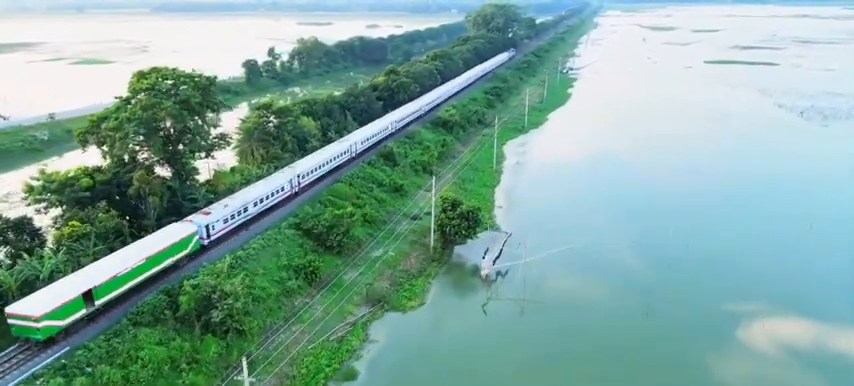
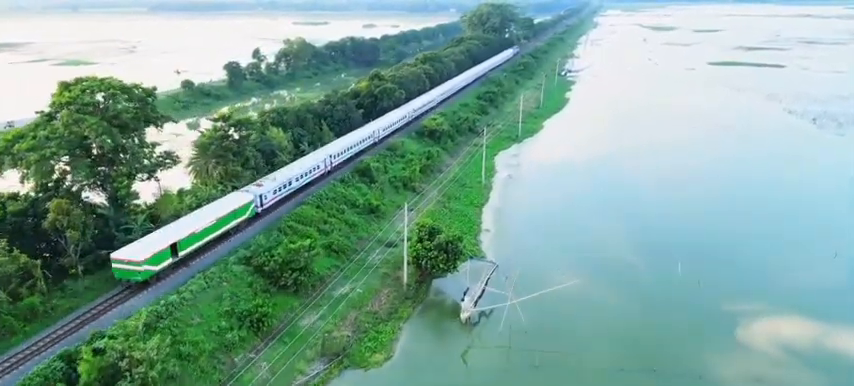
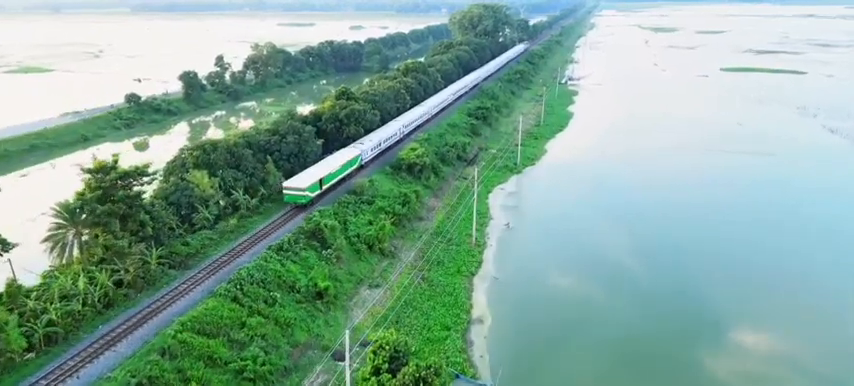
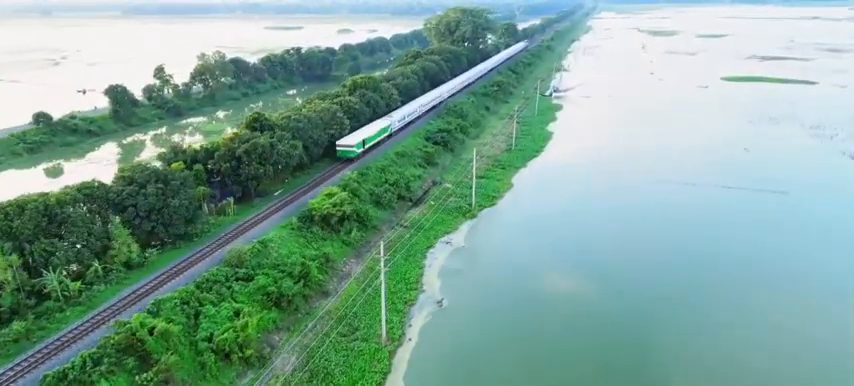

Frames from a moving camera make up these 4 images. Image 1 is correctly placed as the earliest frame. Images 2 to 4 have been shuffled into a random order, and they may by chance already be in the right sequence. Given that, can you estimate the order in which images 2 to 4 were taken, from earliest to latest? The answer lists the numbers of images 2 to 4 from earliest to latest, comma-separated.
2, 3, 4
